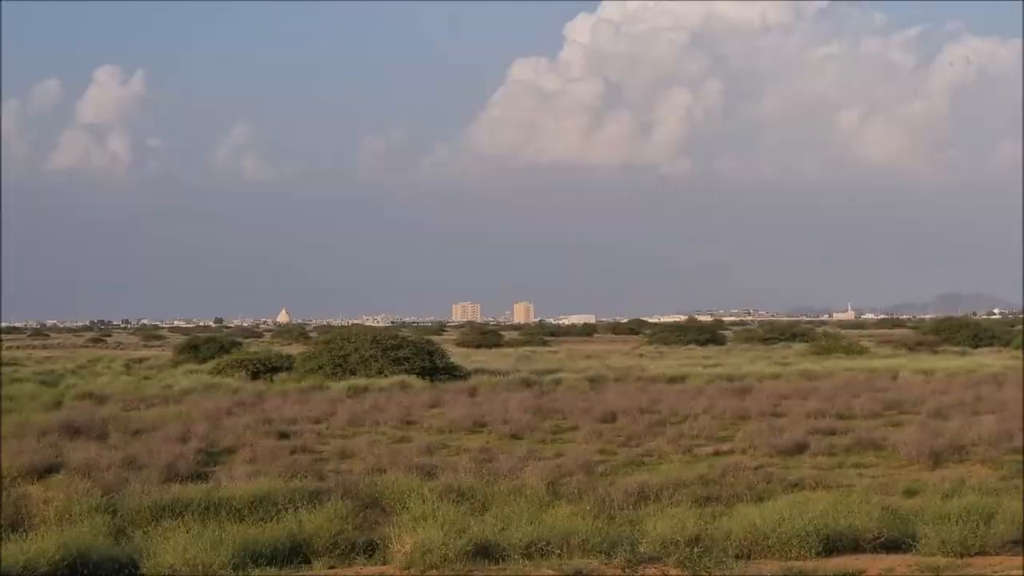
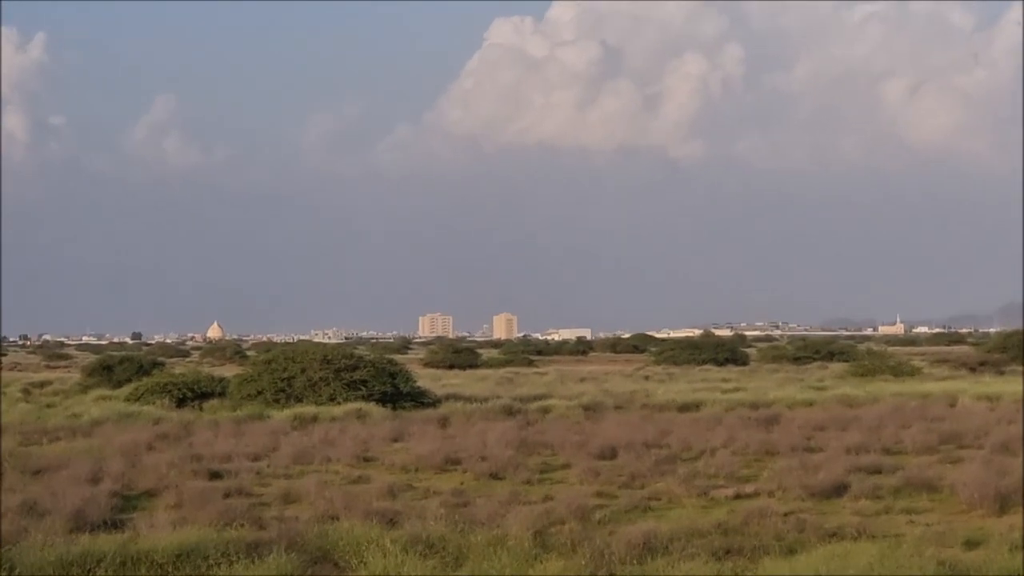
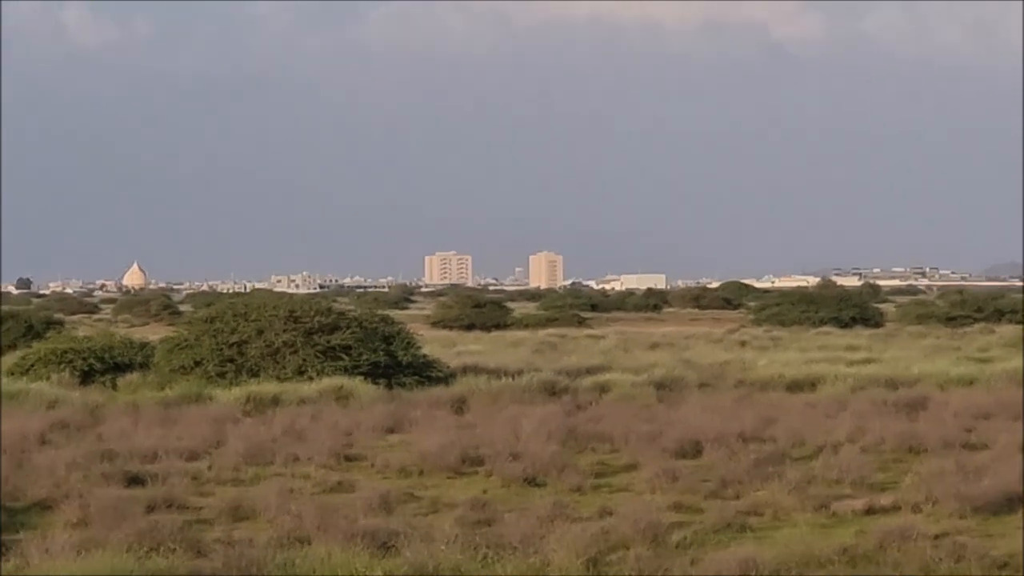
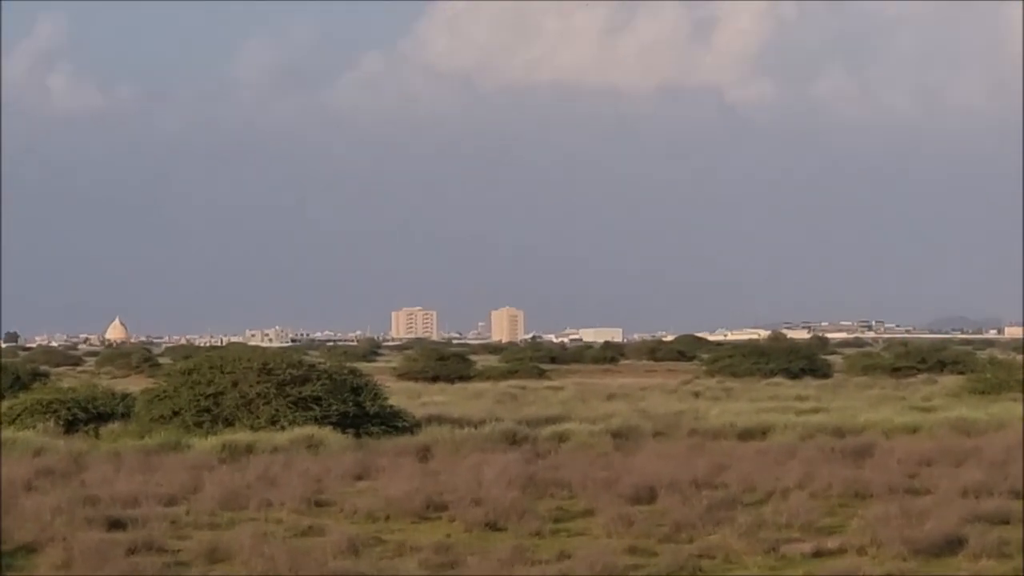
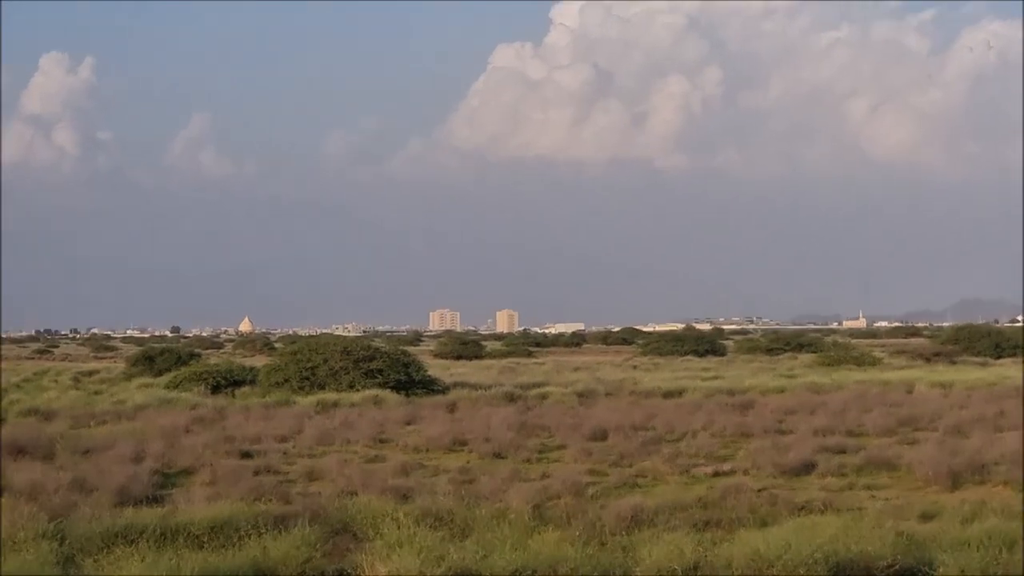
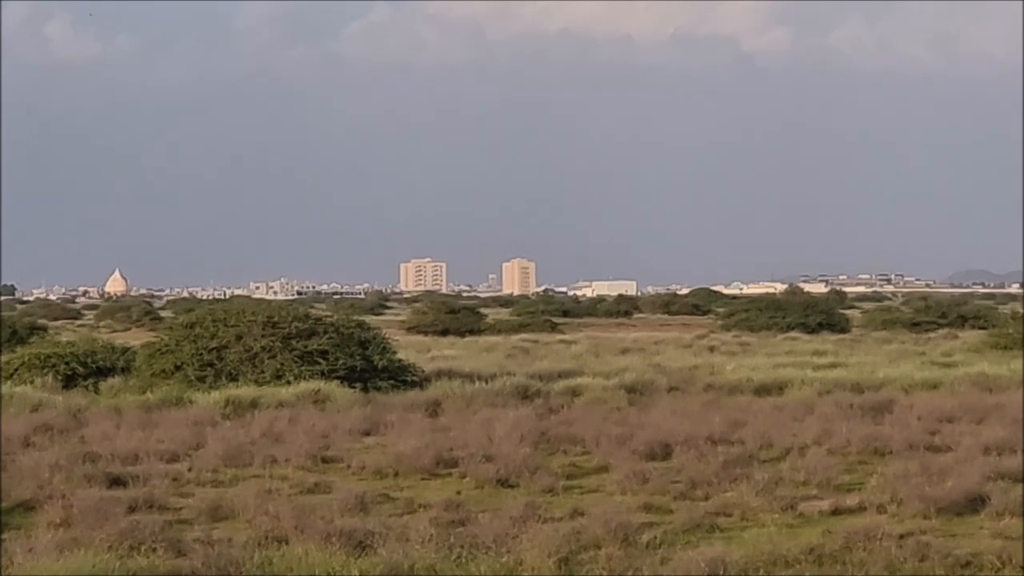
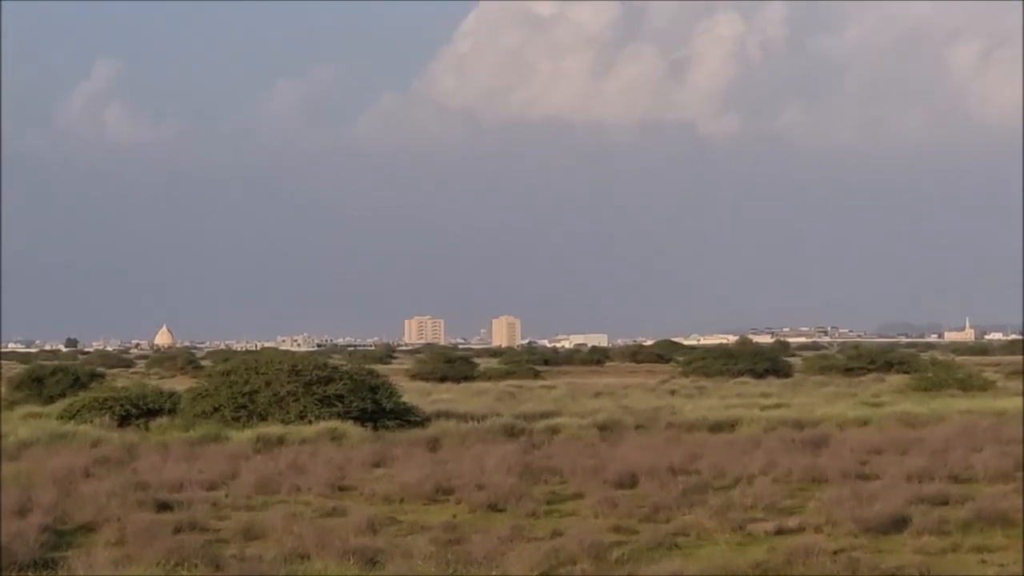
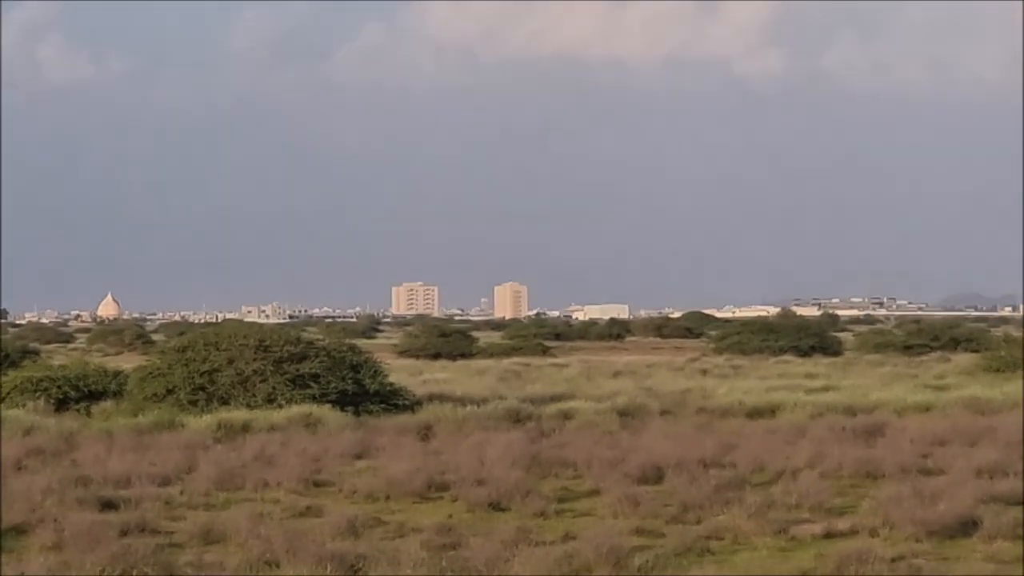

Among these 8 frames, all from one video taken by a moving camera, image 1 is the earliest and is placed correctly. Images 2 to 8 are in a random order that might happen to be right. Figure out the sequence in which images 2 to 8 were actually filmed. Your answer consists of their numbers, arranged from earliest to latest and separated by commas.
5, 2, 7, 4, 8, 6, 3
